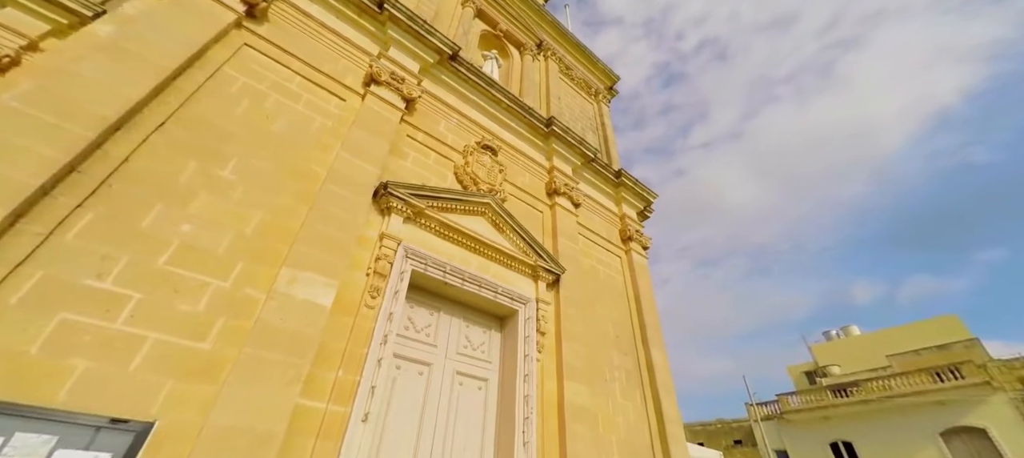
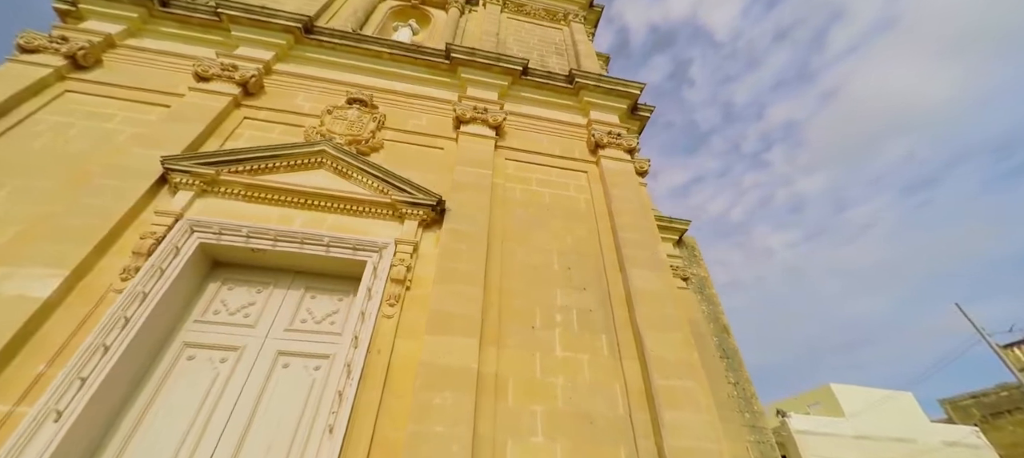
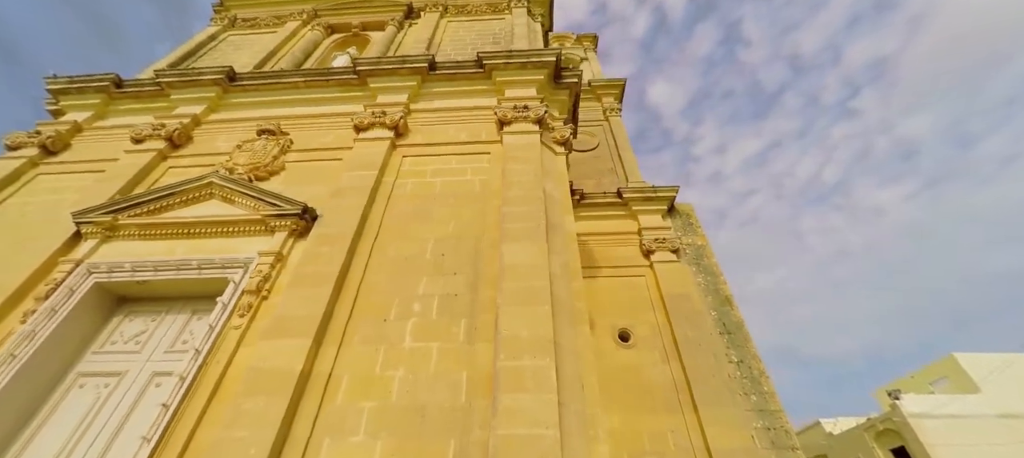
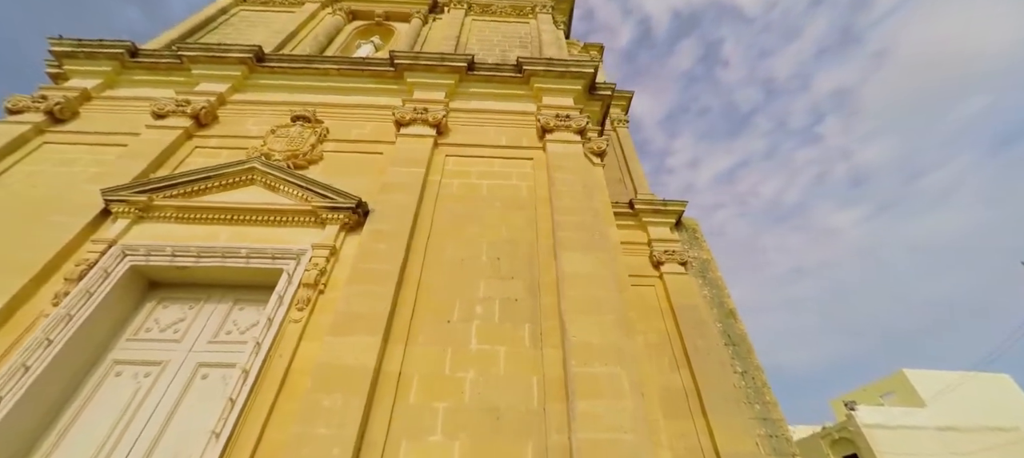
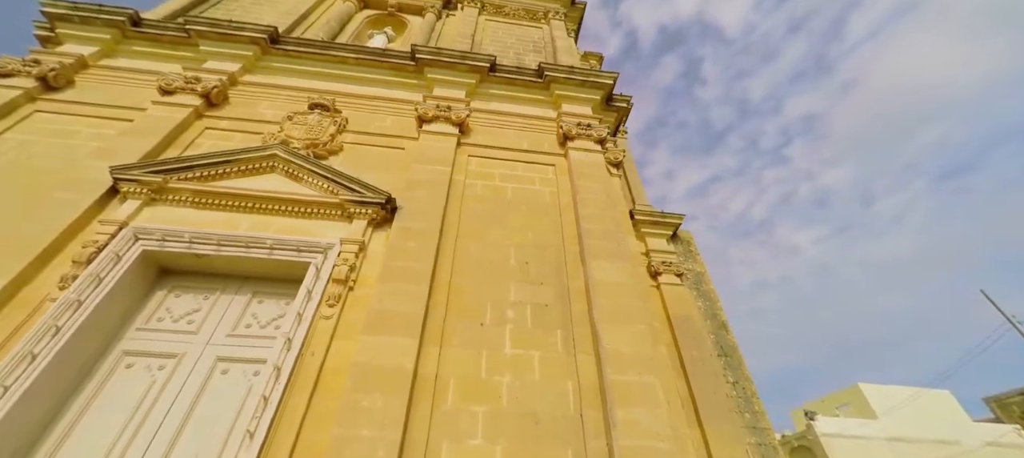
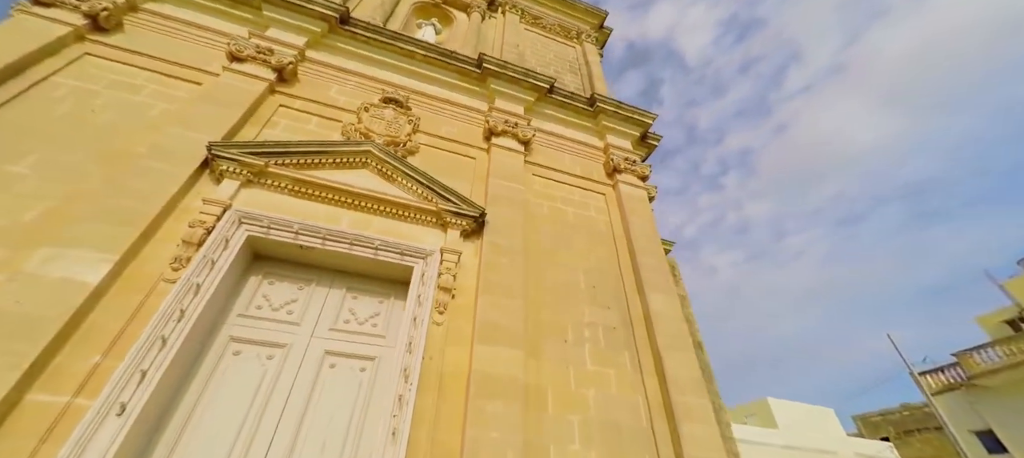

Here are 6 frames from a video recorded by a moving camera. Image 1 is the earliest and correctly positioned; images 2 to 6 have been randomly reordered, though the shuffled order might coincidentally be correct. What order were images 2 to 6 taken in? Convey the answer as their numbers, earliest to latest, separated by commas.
6, 2, 5, 4, 3
